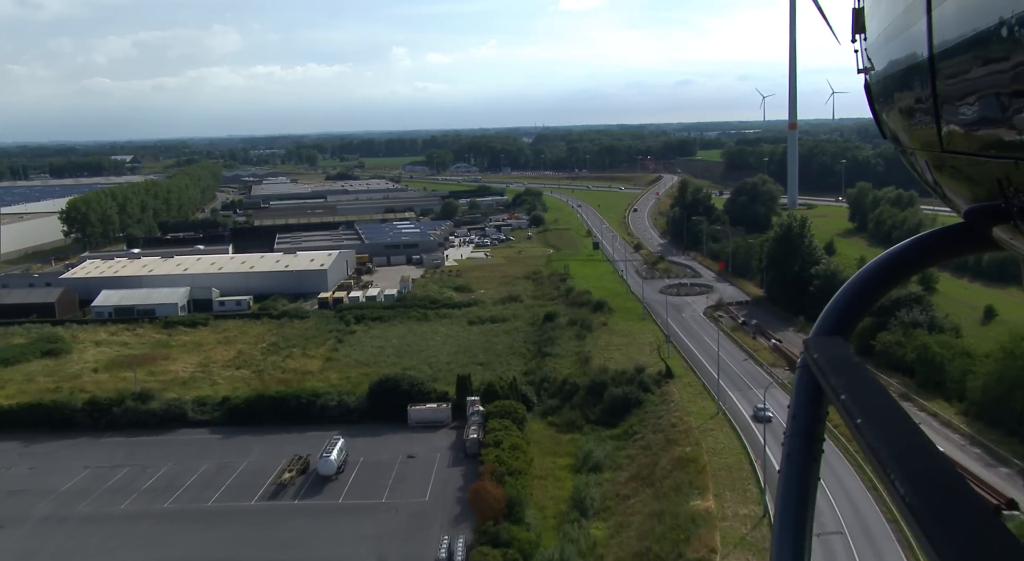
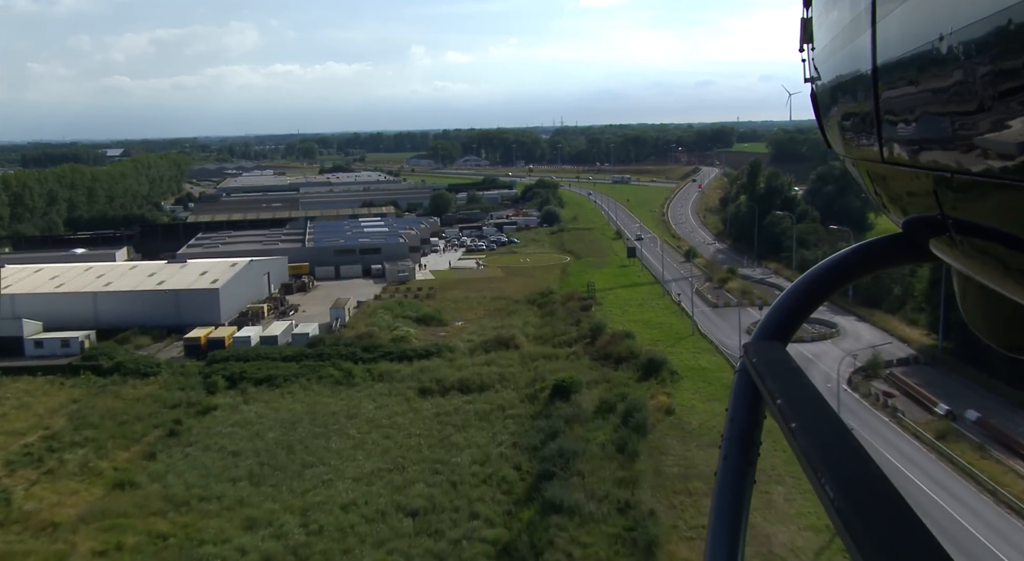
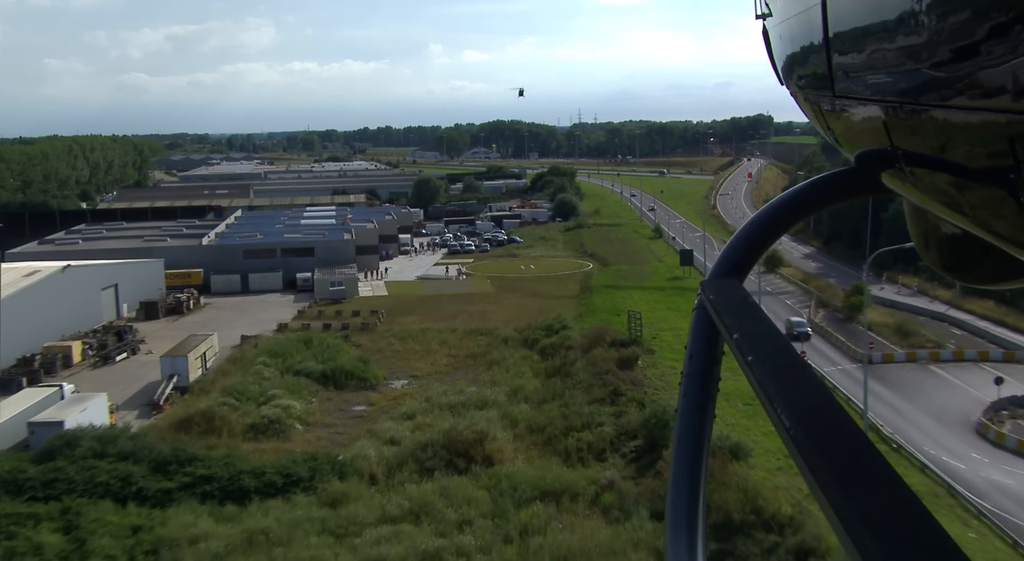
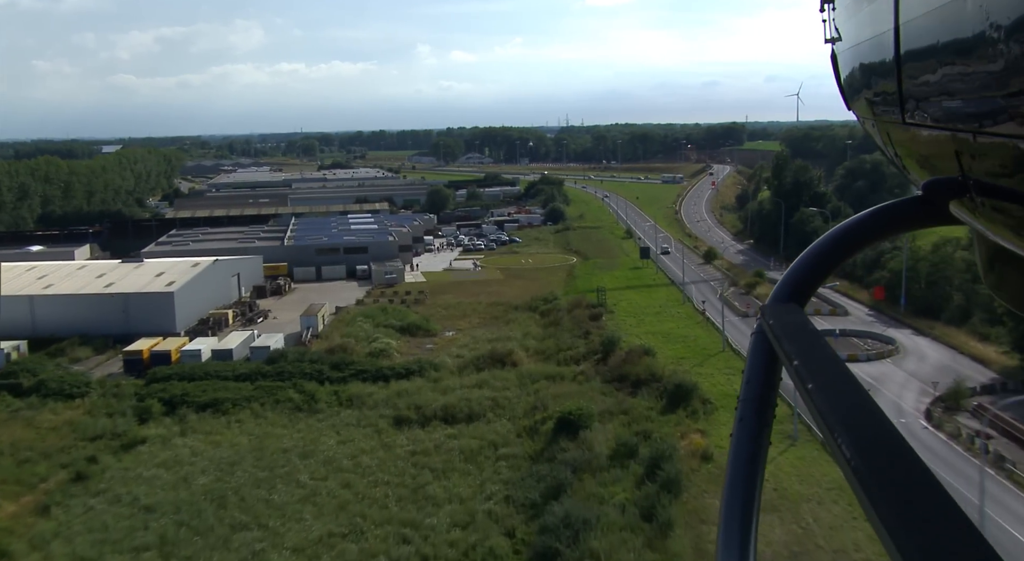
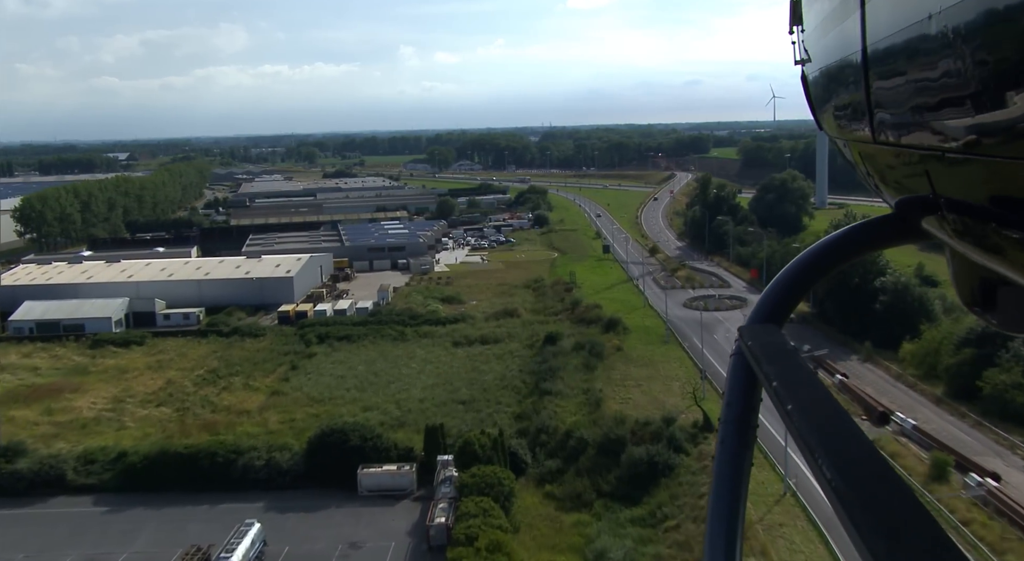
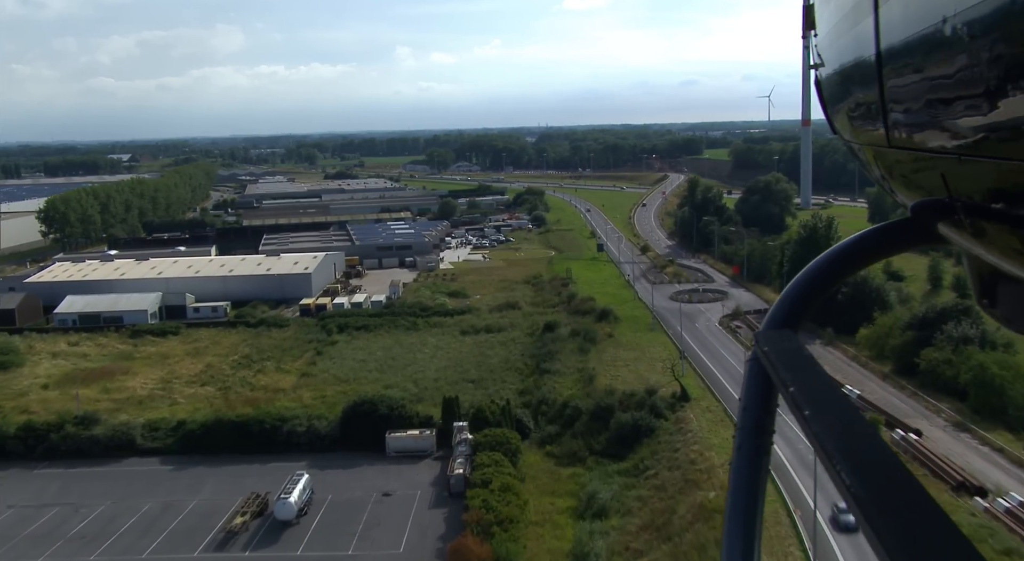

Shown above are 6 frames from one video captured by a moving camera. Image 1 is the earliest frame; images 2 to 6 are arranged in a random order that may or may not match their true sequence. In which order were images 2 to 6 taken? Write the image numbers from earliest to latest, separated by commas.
6, 5, 2, 4, 3
